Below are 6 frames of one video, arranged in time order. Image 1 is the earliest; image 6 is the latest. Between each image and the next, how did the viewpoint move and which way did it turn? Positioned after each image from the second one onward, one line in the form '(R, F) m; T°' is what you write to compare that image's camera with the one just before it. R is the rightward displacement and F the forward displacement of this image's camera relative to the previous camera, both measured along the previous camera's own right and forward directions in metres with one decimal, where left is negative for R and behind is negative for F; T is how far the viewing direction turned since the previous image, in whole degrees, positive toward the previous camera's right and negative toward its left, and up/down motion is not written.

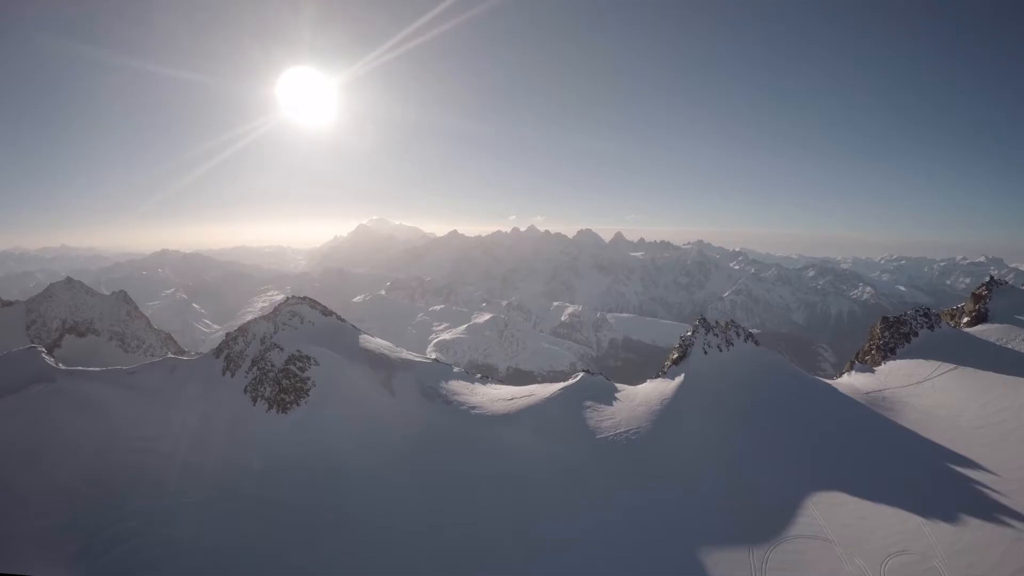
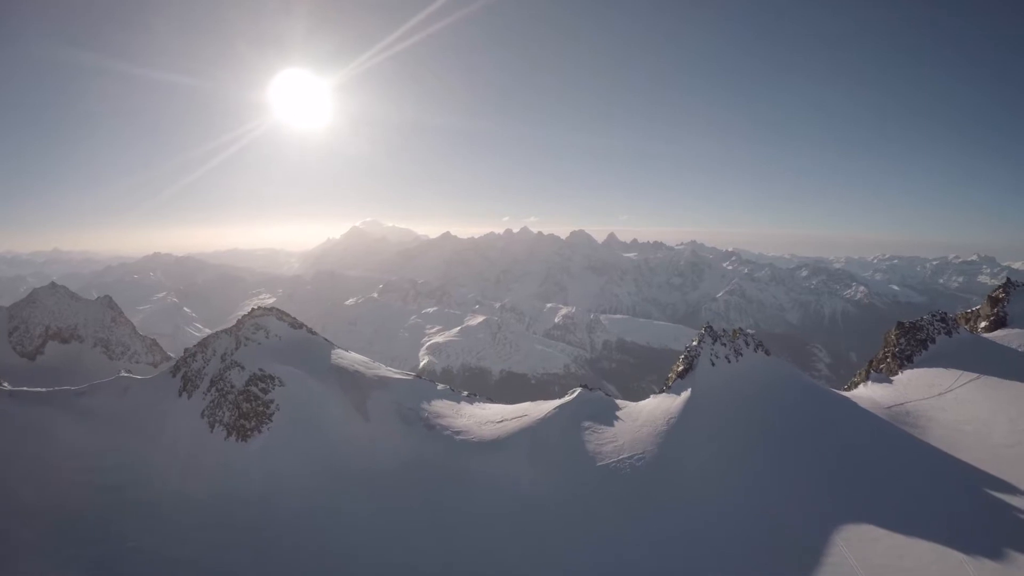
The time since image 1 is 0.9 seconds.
(+0.3, +3.4) m; +1°
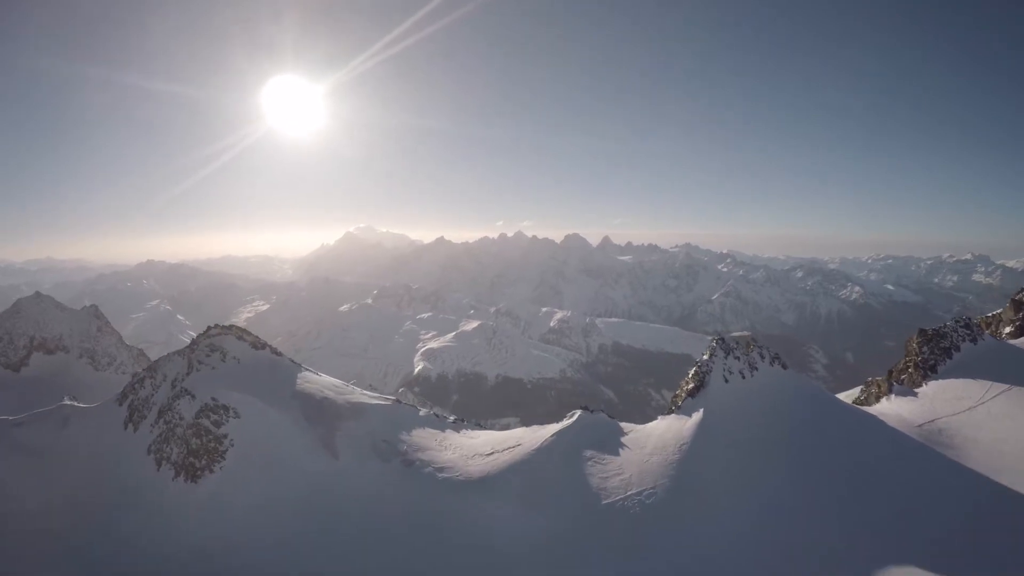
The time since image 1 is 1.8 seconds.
(+0.3, +3.5) m; +1°
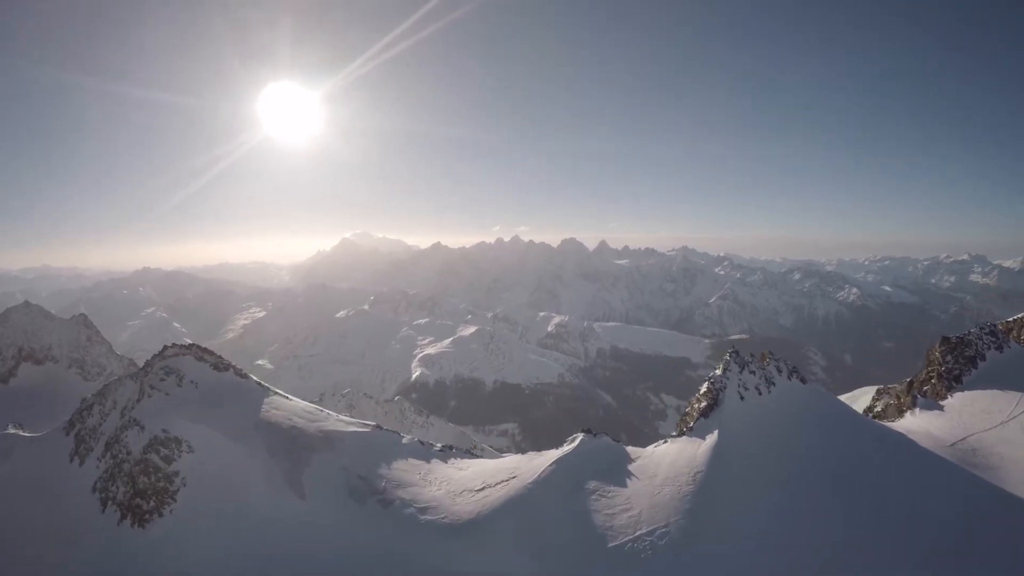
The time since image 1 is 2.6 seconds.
(+0.2, +2.9) m; 0°
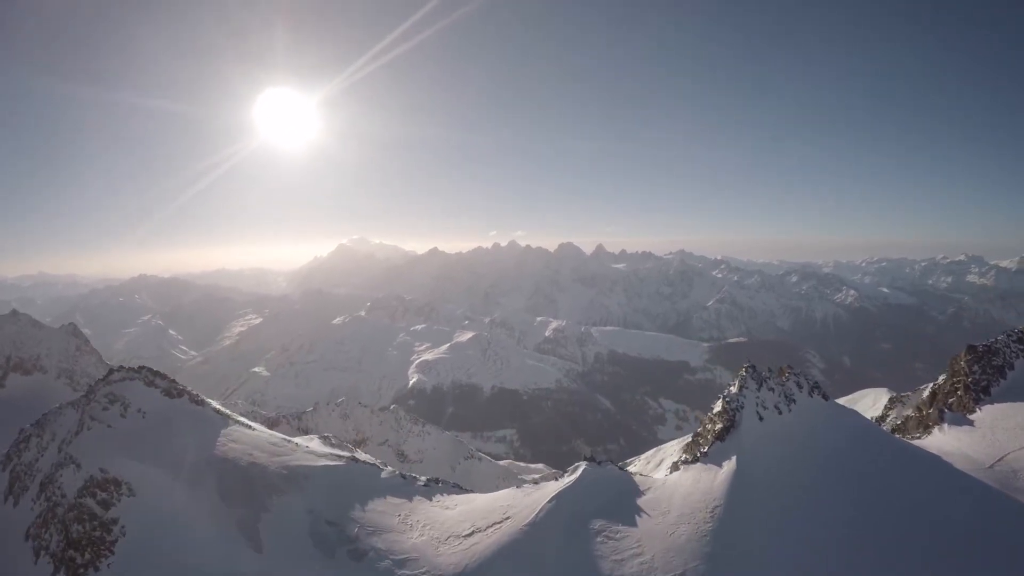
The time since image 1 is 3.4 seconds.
(+0.2, +2.8) m; 0°
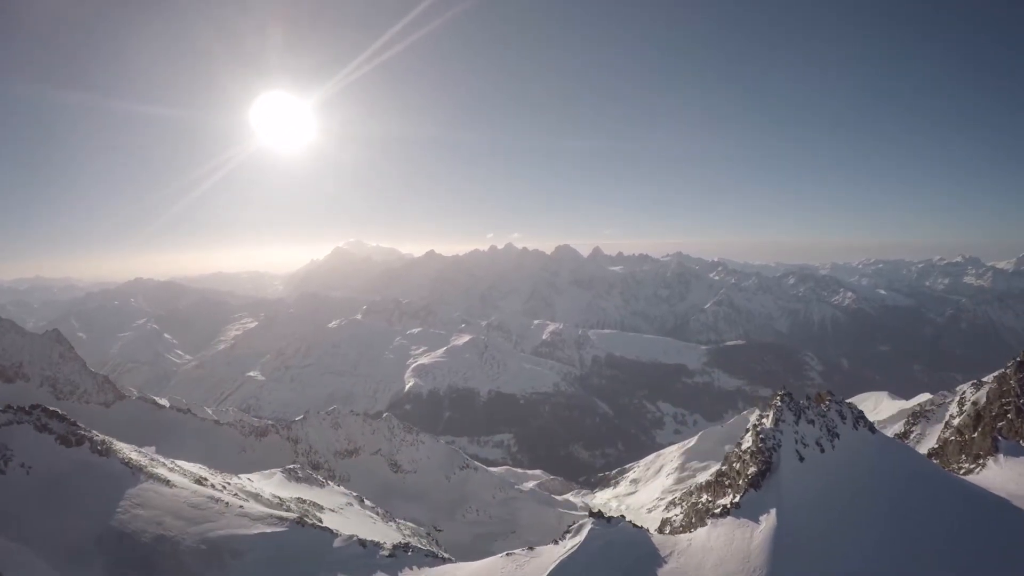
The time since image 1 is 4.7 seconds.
(+0.3, +4.4) m; 0°
